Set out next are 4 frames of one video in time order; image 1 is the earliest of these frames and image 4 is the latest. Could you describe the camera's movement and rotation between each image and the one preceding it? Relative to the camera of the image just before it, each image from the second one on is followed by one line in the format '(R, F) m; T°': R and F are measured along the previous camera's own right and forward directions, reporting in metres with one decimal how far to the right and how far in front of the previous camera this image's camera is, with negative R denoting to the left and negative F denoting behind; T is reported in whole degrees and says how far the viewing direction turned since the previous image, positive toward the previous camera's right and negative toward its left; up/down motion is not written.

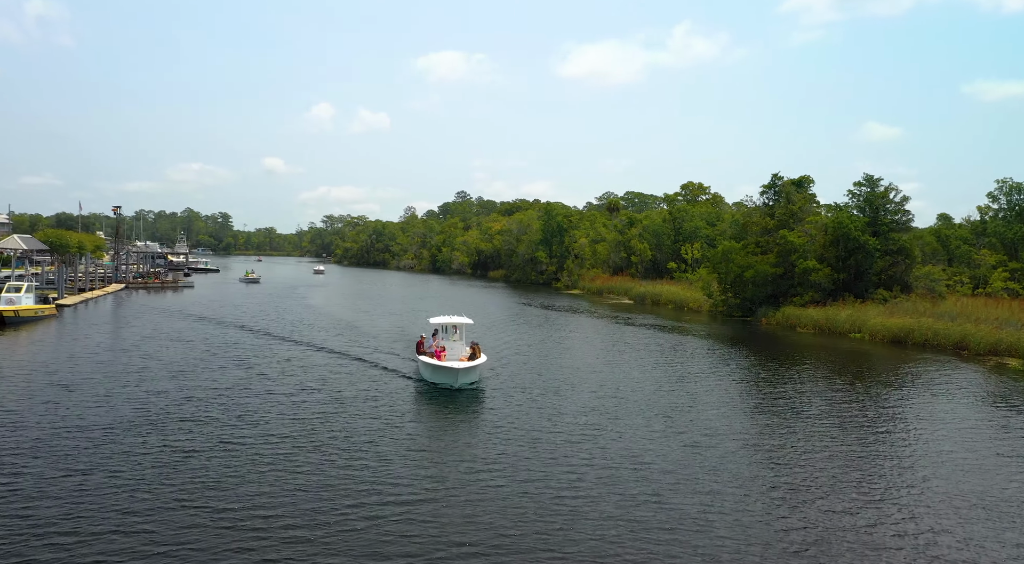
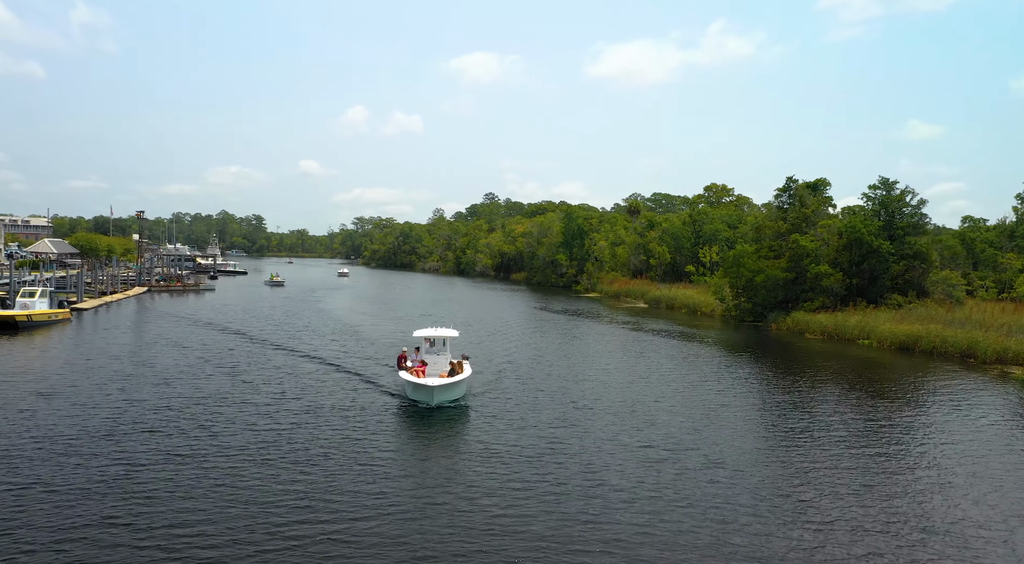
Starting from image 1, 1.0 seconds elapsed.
(+1.5, +0.3) m; -1°
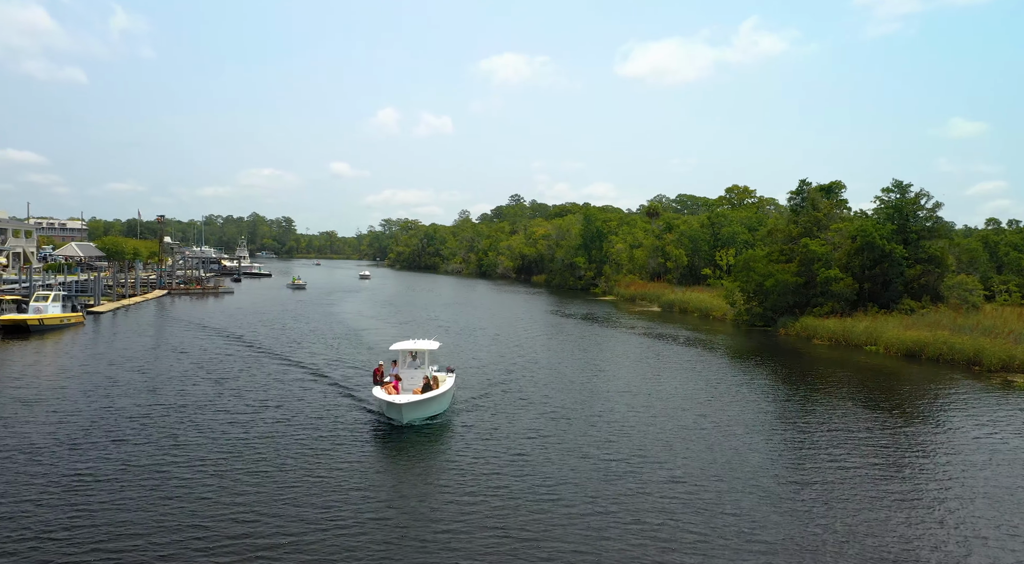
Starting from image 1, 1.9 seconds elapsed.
(+1.4, +0.2) m; -1°
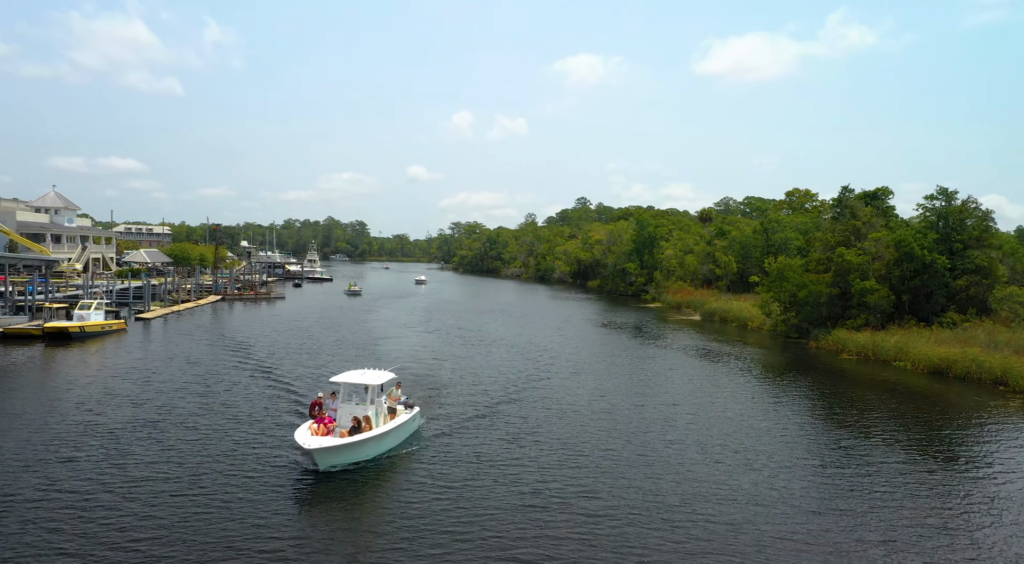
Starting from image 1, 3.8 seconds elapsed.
(+2.9, +0.3) m; -4°
